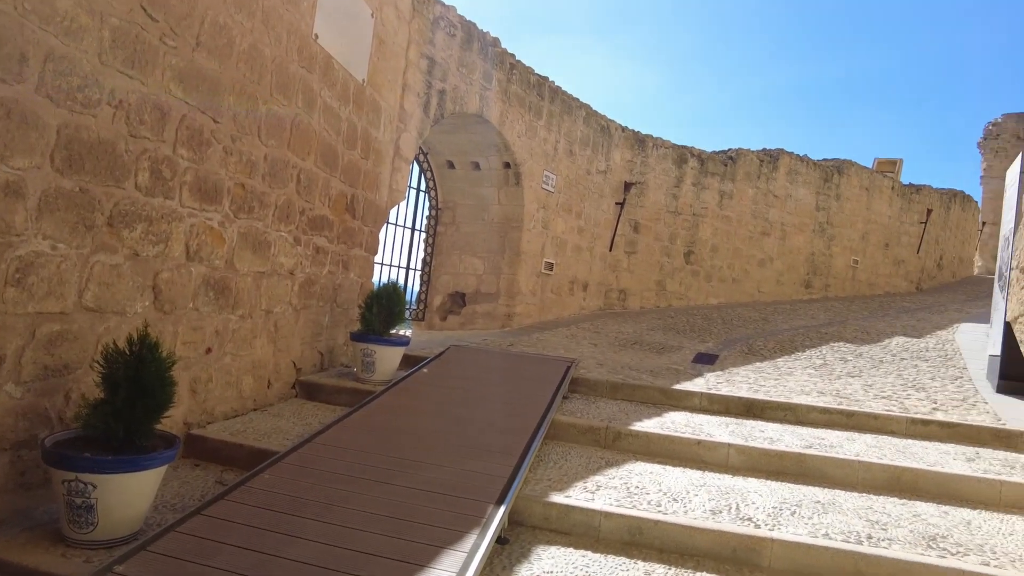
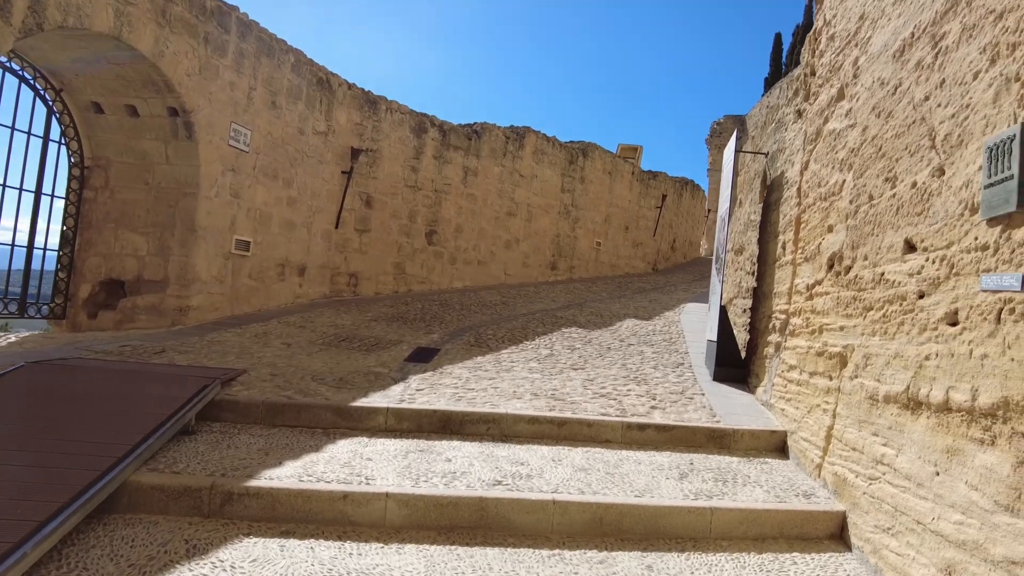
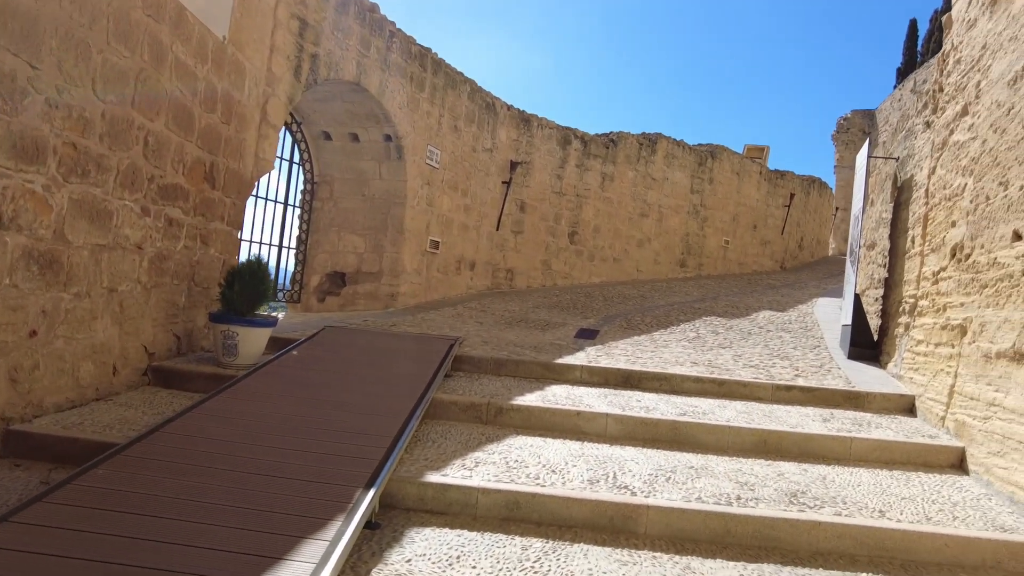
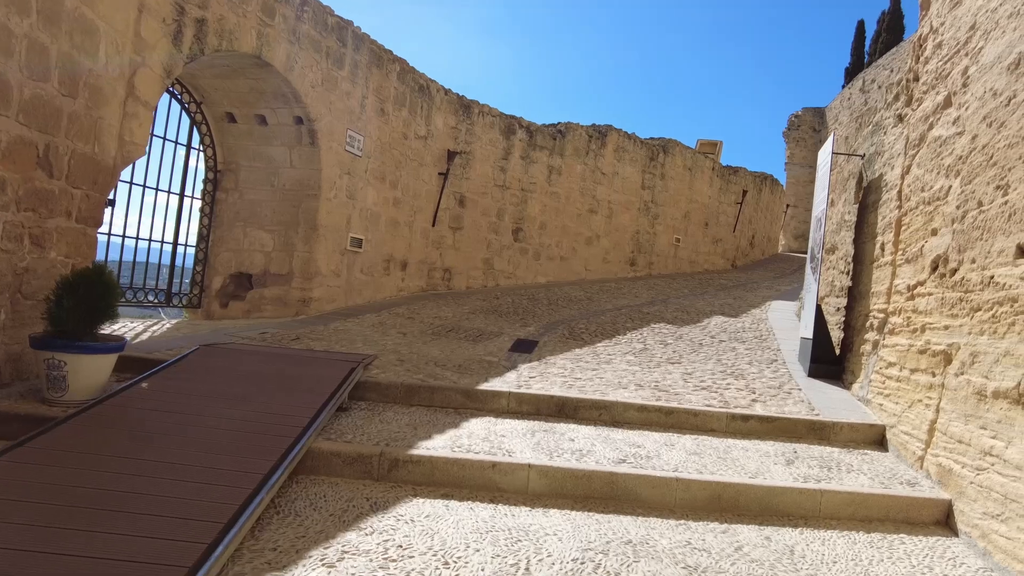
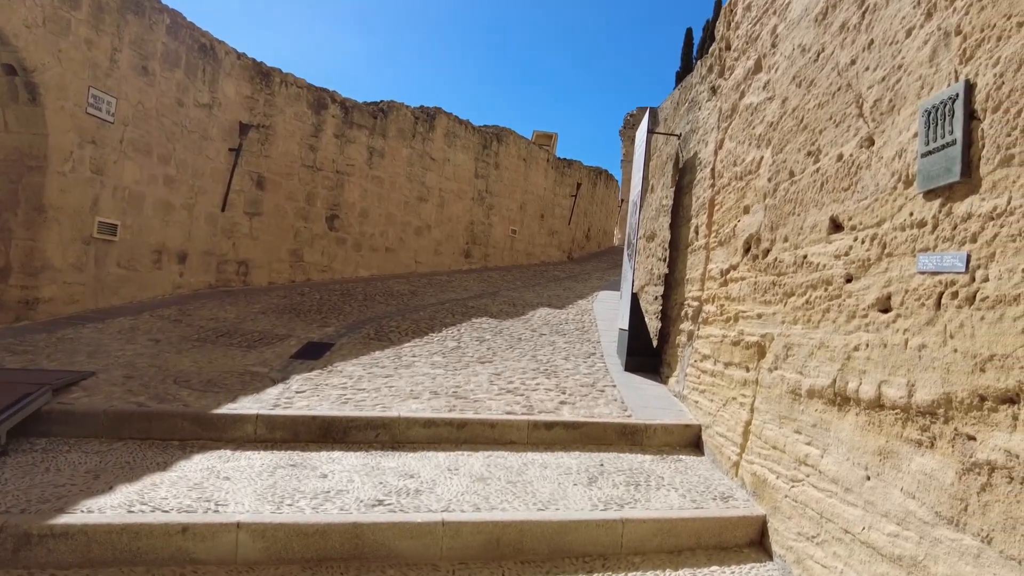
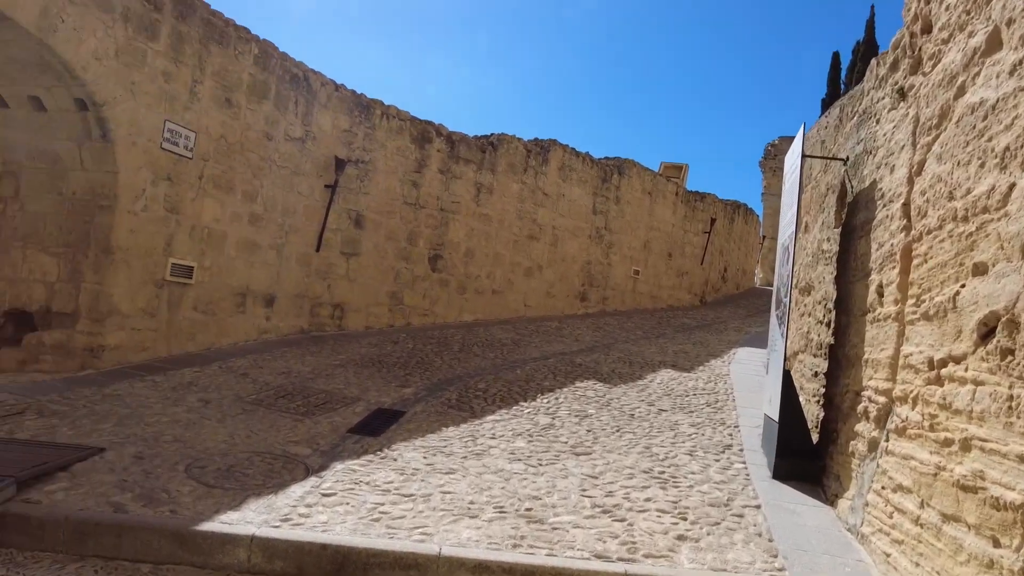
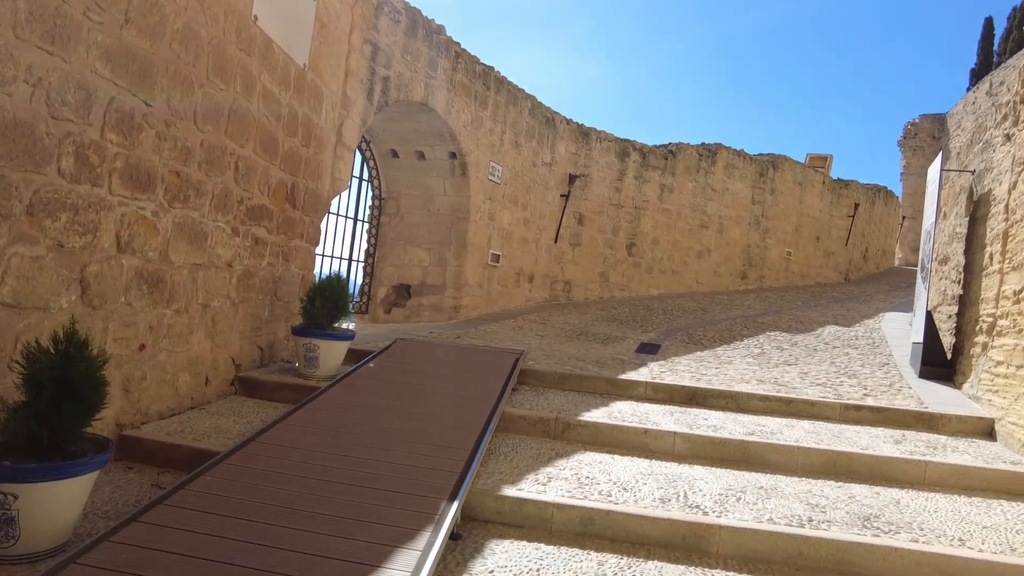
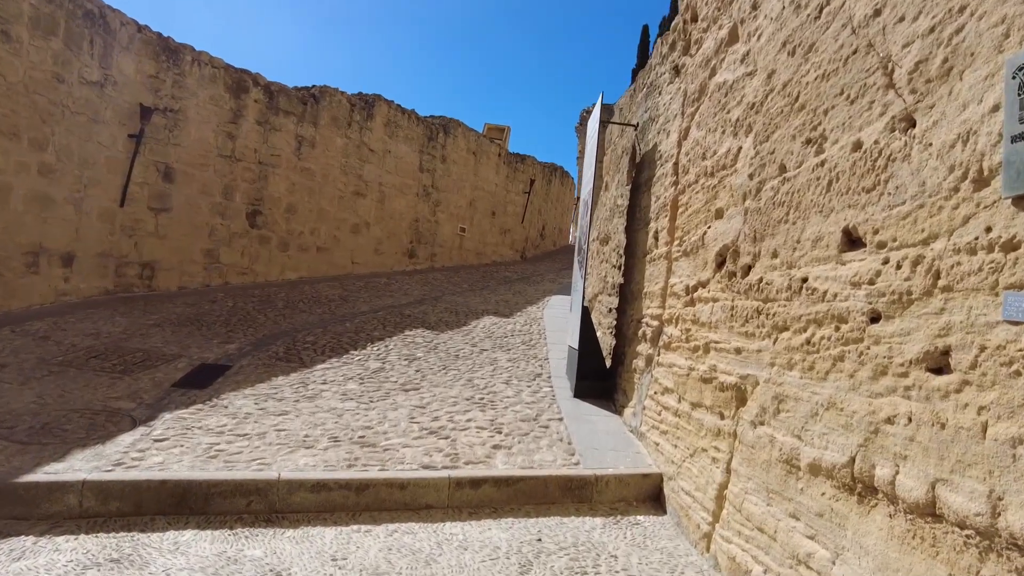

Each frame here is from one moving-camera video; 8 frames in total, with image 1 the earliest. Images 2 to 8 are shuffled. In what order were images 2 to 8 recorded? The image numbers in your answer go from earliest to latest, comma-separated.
7, 3, 4, 2, 5, 8, 6
